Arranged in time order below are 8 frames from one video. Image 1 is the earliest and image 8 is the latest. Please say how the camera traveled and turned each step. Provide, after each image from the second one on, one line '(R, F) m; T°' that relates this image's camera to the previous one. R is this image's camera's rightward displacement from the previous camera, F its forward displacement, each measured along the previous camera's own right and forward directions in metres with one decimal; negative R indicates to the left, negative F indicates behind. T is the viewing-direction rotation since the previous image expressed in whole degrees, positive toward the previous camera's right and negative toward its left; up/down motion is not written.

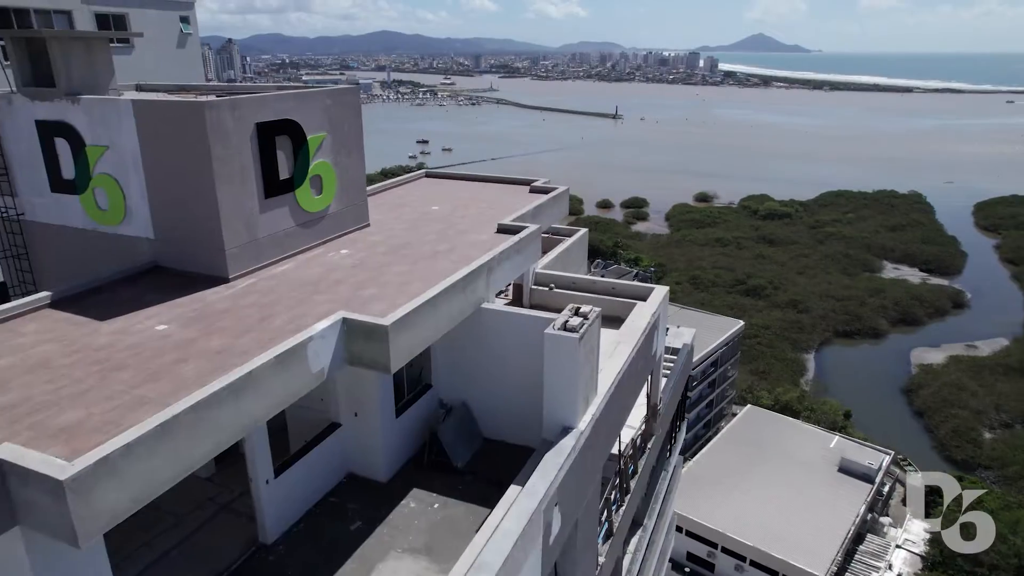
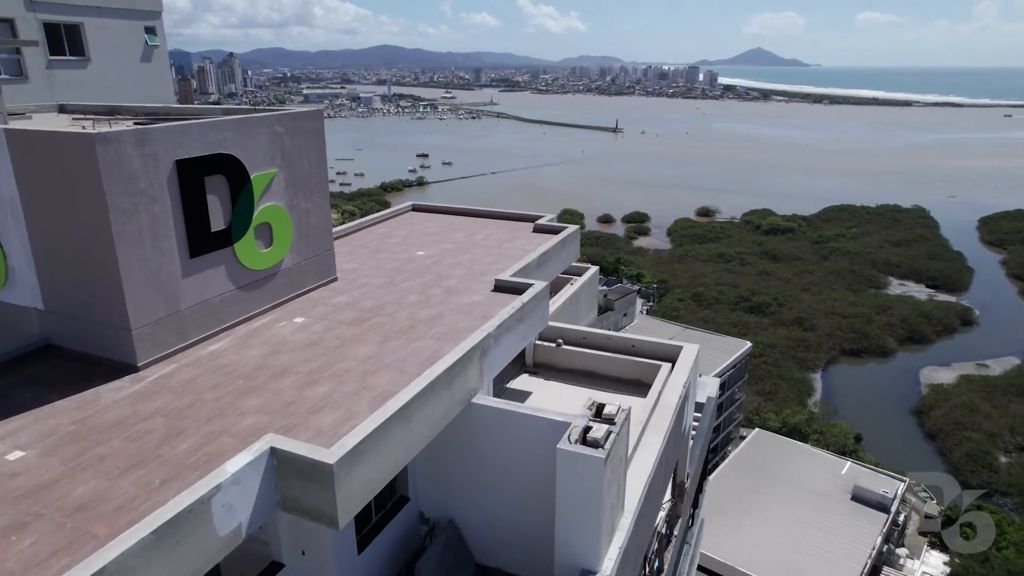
(0.0, +0.5) m; 0°
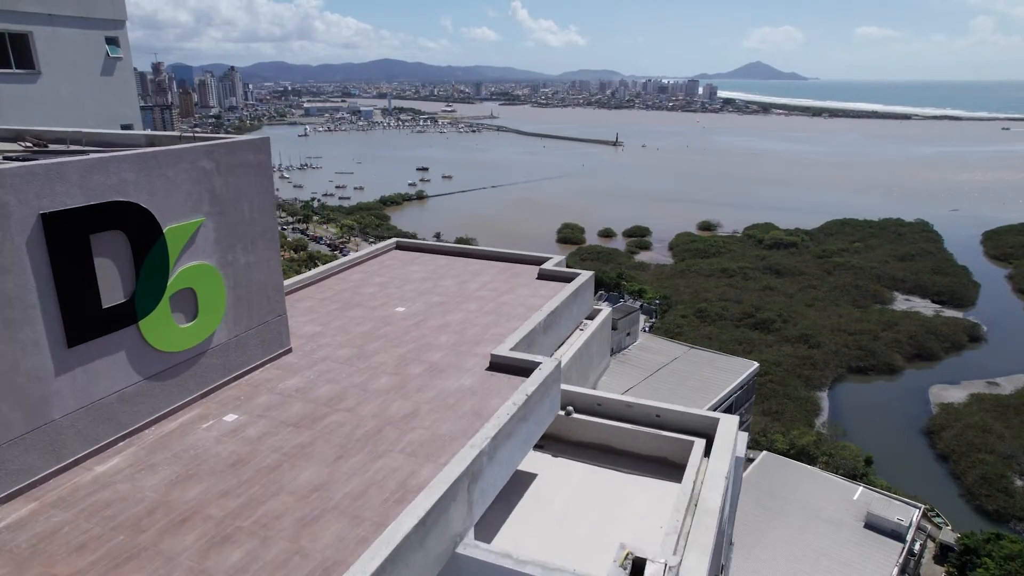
(0.0, +0.5) m; 0°
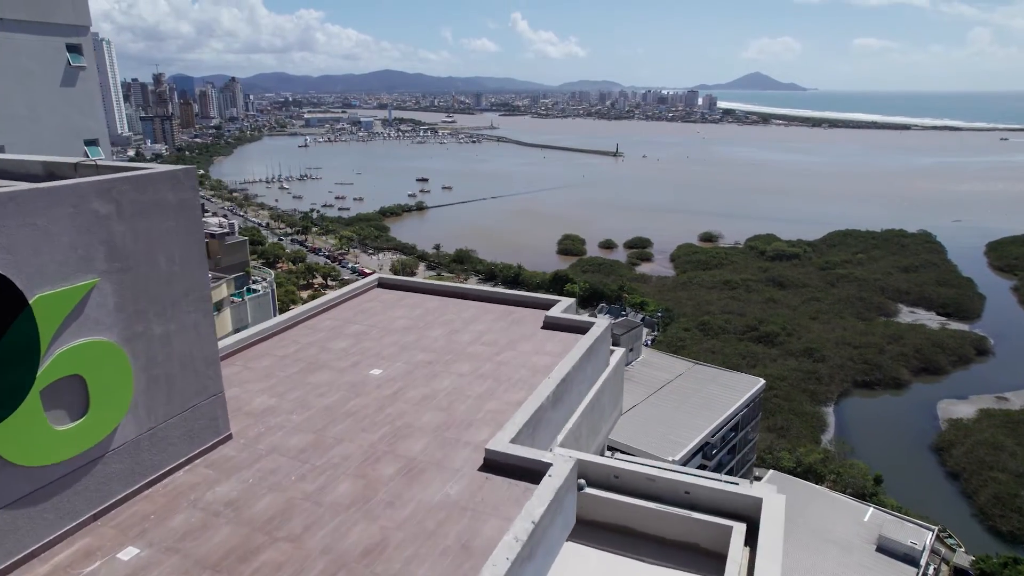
(0.0, +0.4) m; 0°
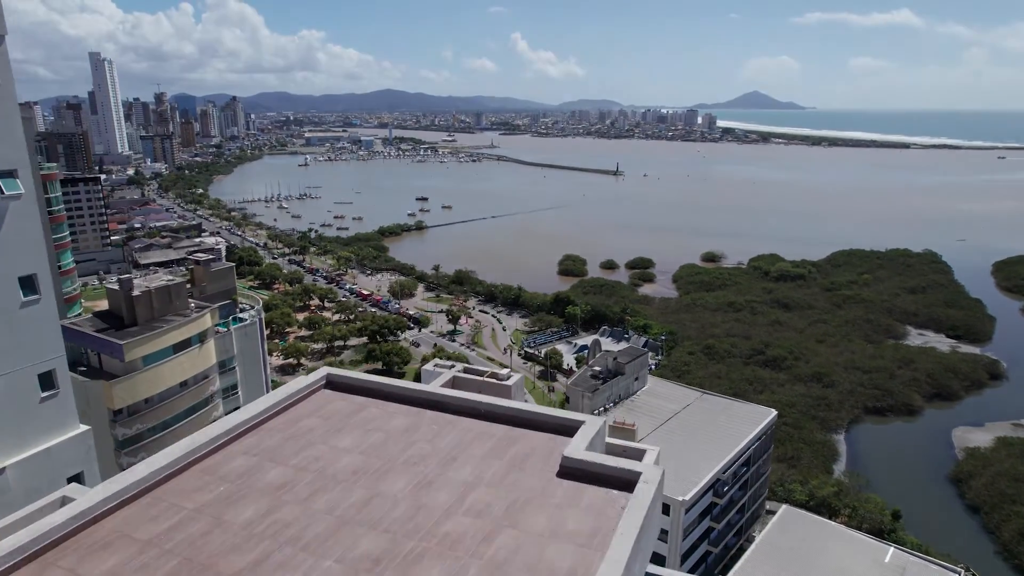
(0.0, +0.7) m; 0°
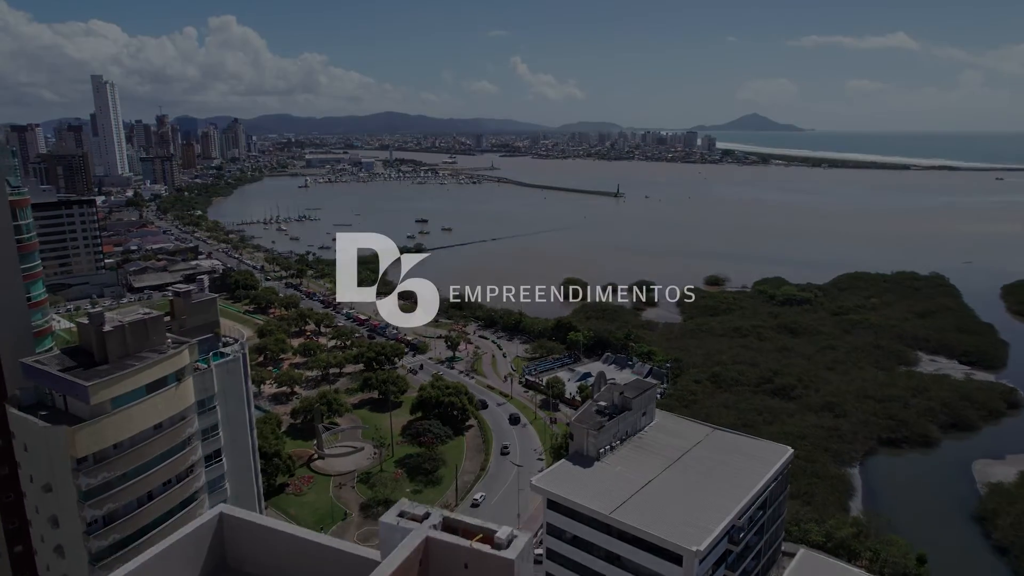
(0.0, +0.8) m; 0°
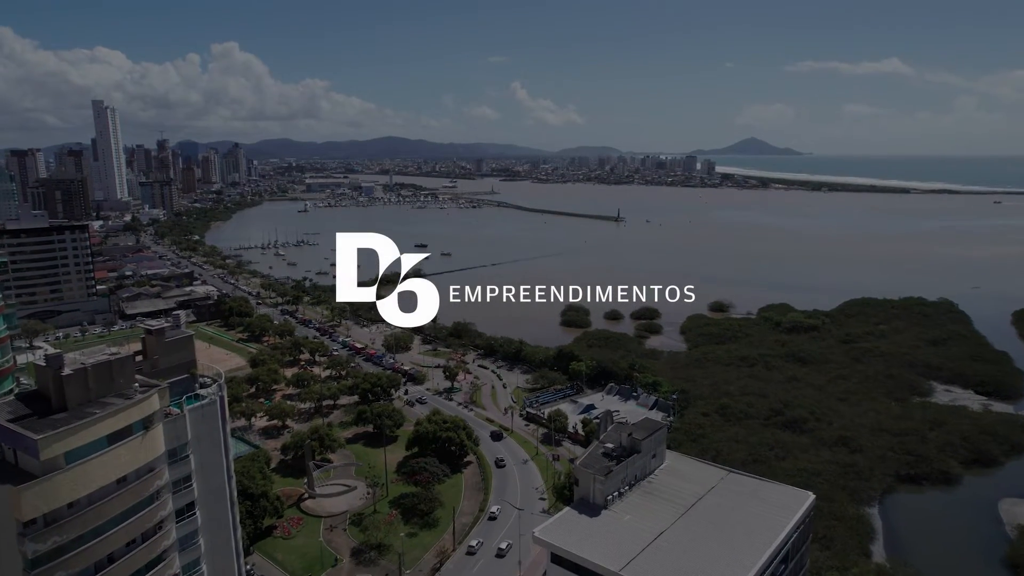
(0.0, +0.9) m; 0°
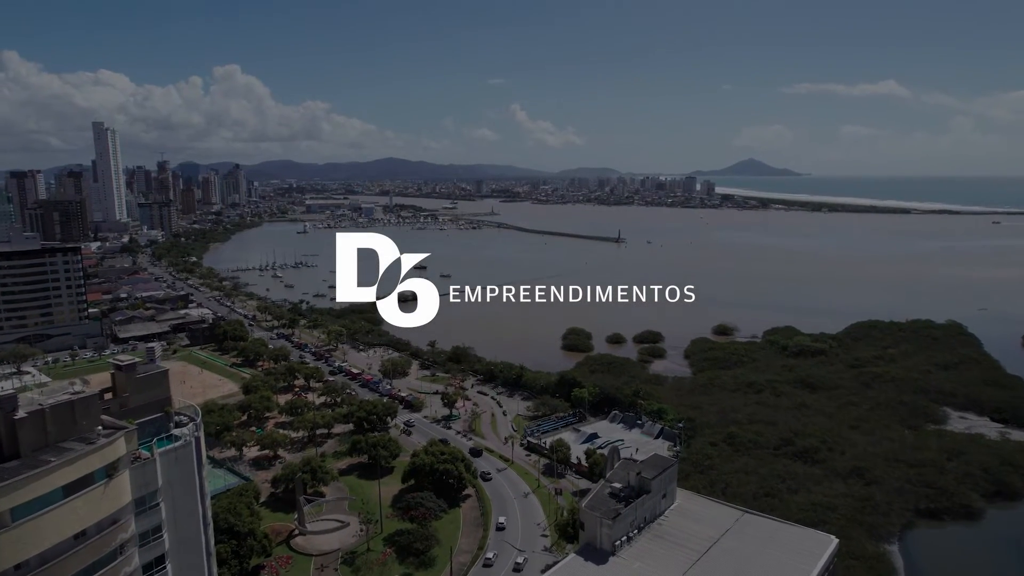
(0.0, +0.8) m; 0°
